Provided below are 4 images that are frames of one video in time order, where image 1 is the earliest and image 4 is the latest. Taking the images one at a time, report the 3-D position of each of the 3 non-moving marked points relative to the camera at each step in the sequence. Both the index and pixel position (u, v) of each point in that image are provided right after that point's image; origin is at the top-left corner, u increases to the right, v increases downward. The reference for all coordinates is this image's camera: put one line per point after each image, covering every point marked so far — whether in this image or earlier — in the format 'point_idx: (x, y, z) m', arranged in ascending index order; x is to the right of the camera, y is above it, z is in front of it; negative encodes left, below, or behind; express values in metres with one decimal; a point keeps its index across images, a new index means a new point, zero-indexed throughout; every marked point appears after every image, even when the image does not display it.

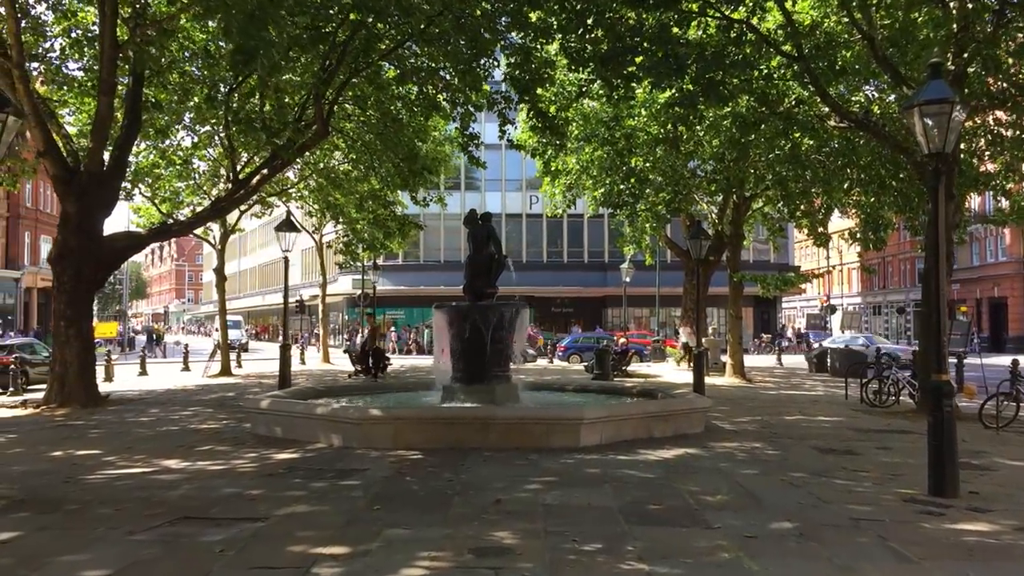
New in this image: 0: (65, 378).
0: (-7.6, -1.6, +15.6) m
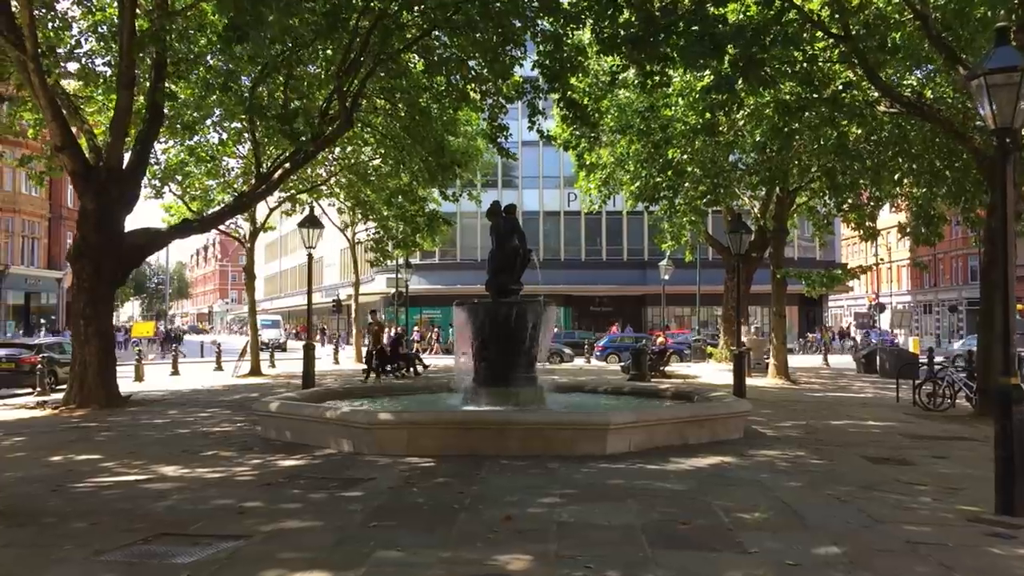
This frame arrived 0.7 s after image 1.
0: (-7.1, -1.5, +15.2) m
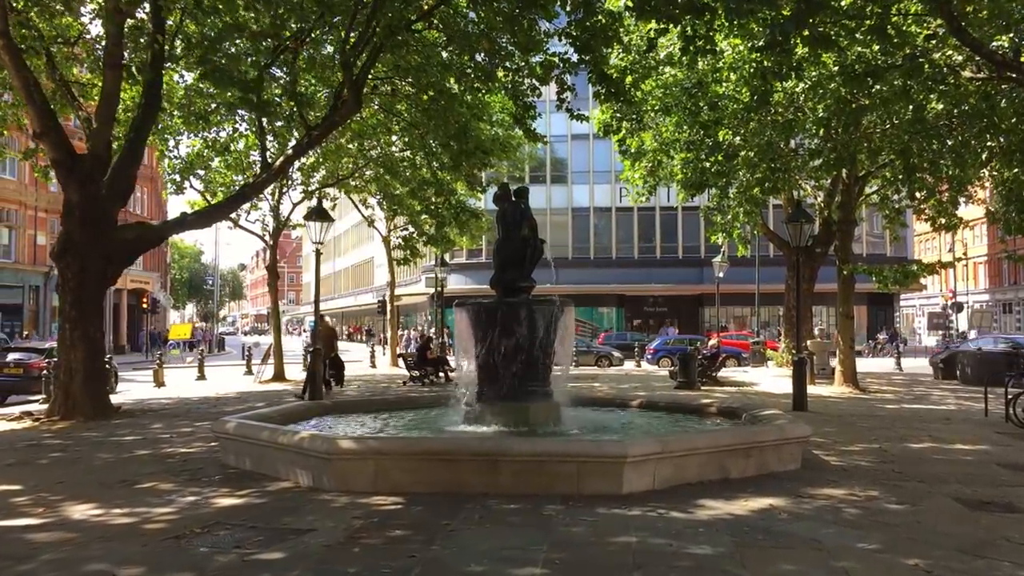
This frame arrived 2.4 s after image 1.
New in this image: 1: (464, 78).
0: (-6.7, -1.5, +13.9) m
1: (-0.9, +3.7, +16.5) m
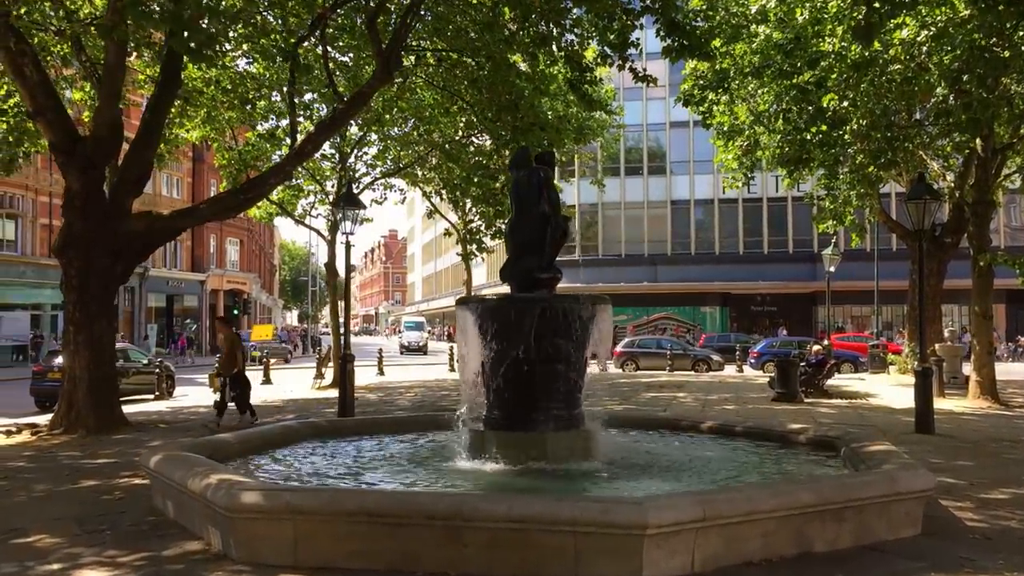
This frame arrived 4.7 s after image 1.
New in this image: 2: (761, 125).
0: (-6.0, -1.5, +12.5) m
1: (+0.1, +3.8, +14.3) m
2: (+4.6, +3.0, +16.8) m
